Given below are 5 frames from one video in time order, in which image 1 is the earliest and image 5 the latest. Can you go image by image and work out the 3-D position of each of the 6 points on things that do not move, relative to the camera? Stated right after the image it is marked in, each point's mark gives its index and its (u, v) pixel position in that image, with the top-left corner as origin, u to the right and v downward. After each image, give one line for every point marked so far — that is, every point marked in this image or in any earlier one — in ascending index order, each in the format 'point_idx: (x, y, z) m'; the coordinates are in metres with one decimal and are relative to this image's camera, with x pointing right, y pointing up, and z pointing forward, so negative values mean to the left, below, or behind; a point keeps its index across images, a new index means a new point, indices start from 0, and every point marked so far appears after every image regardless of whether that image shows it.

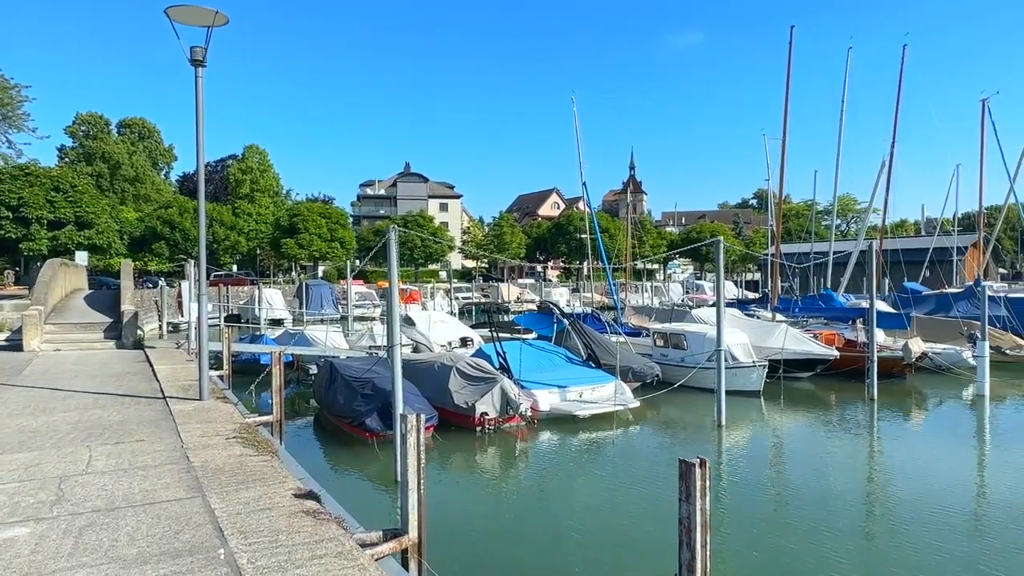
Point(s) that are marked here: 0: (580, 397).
0: (+1.6, -2.5, +16.3) m
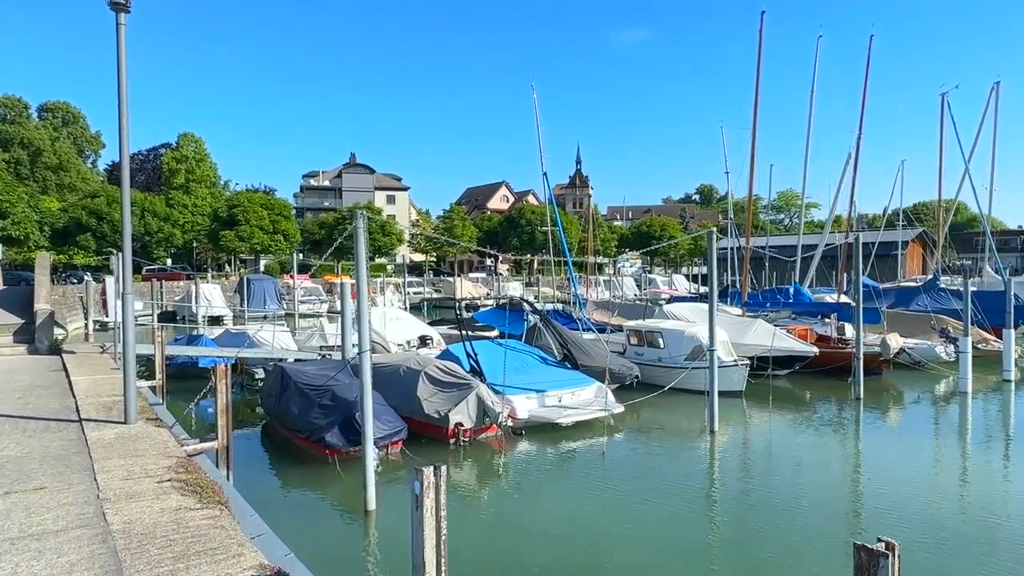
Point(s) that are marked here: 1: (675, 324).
0: (+1.0, -2.4, +15.0) m
1: (+4.4, -1.0, +19.5) m
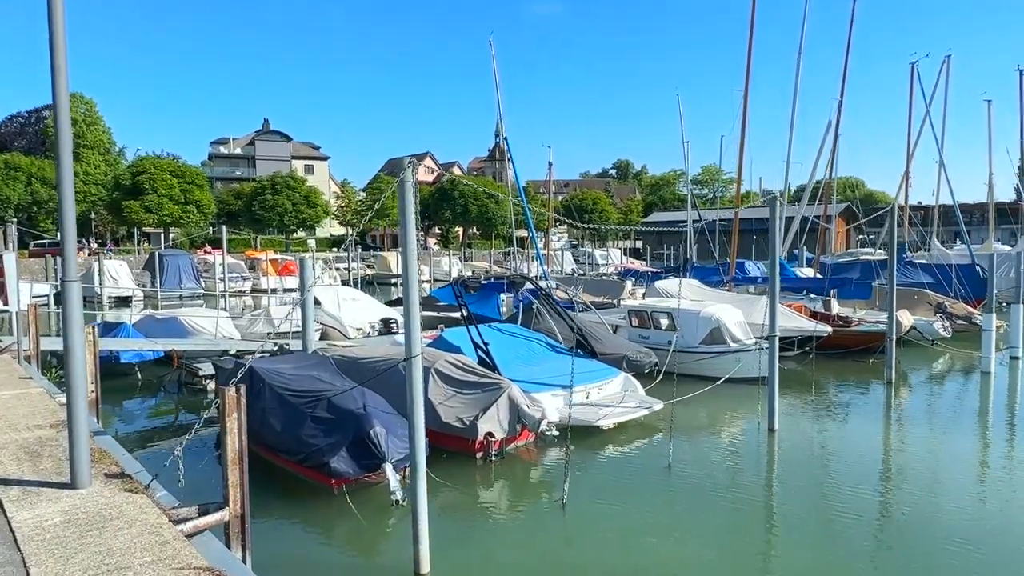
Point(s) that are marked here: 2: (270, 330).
0: (+1.3, -1.9, +12.6) m
1: (+4.1, -0.3, +17.4) m
2: (-6.5, -1.1, +19.4) m
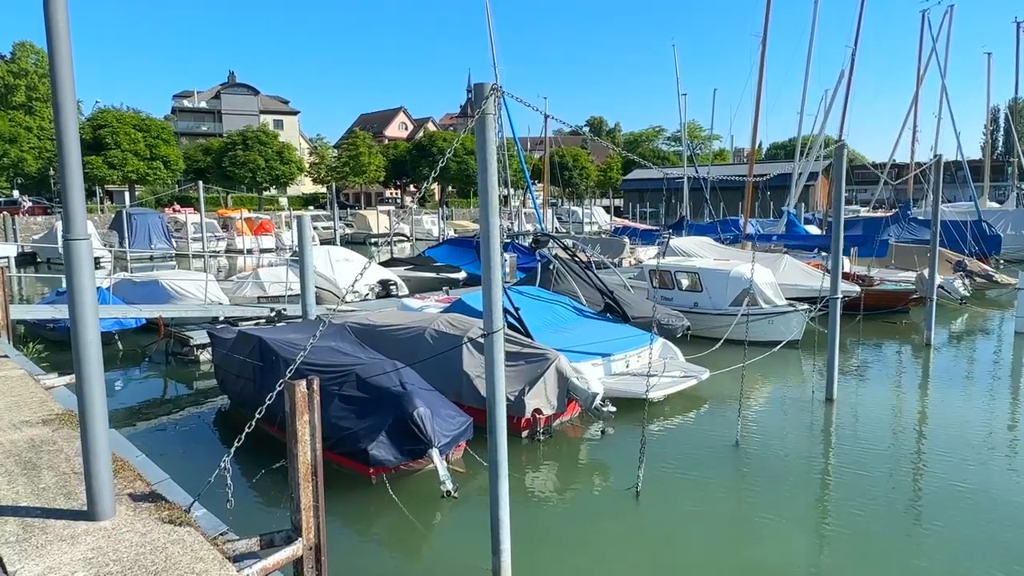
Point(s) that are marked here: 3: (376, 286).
0: (+1.8, -1.3, +11.6) m
1: (+4.4, +0.6, +16.4) m
2: (-6.3, -0.1, +18.0) m
3: (-3.6, +0.1, +19.2) m
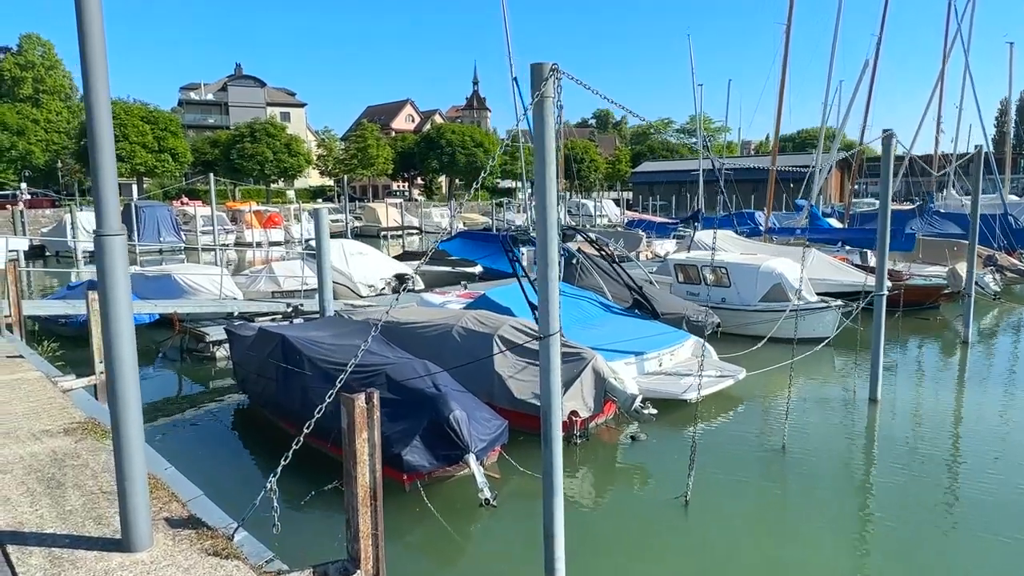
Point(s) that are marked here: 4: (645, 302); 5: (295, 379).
0: (+2.3, -1.2, +11.2) m
1: (+4.9, +0.7, +15.9) m
2: (-5.8, 0.0, +17.6) m
3: (-3.1, +0.2, +18.8) m
4: (+2.4, -0.2, +13.7) m
5: (-2.5, -1.1, +8.5) m
